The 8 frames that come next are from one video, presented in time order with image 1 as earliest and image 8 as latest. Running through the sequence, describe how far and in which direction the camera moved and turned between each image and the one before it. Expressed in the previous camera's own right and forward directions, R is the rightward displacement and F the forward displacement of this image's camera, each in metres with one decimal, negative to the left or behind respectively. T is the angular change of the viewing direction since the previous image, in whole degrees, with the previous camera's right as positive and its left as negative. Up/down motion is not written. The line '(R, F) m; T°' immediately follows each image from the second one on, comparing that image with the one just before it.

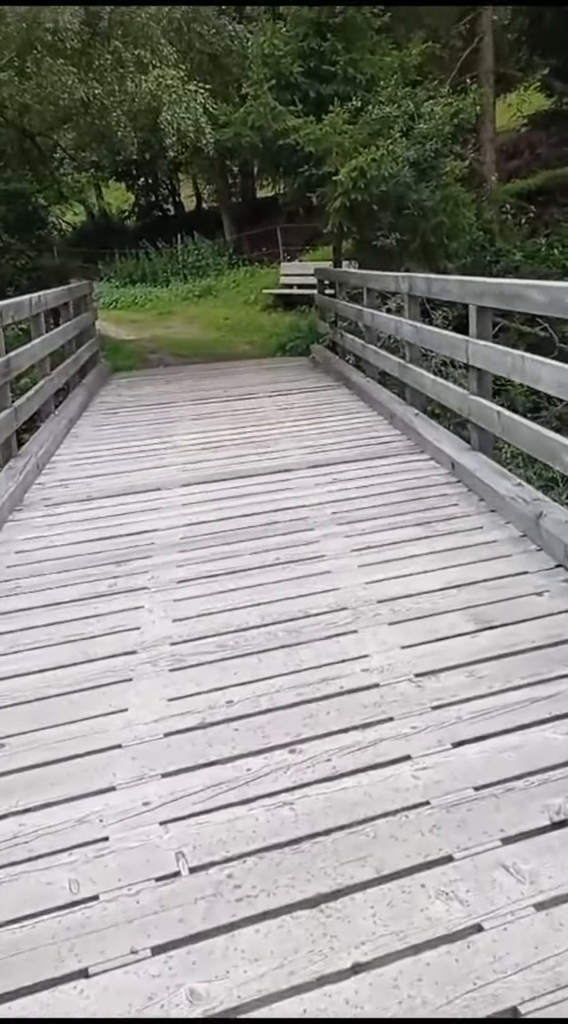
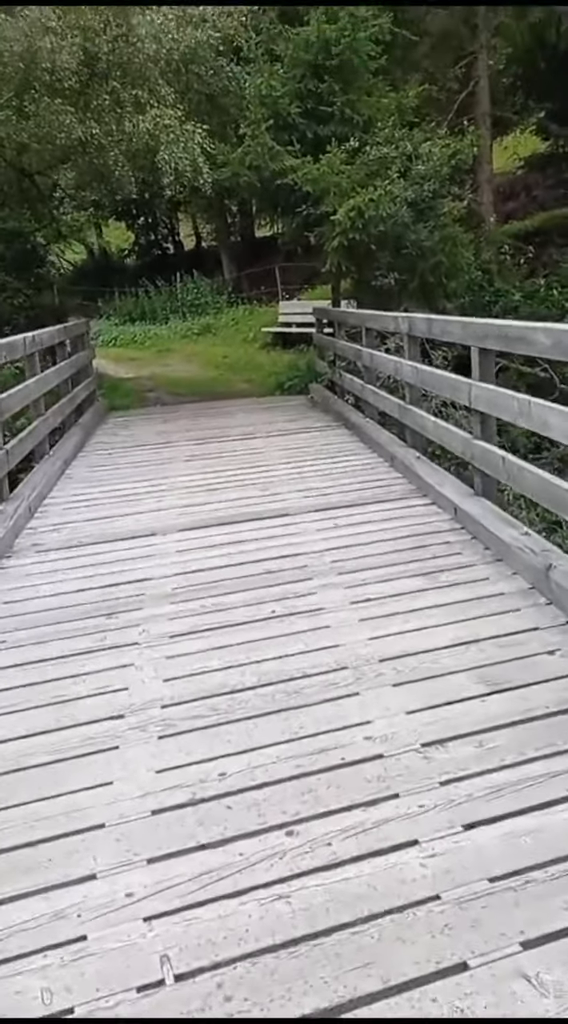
(0.0, +0.1) m; 0°
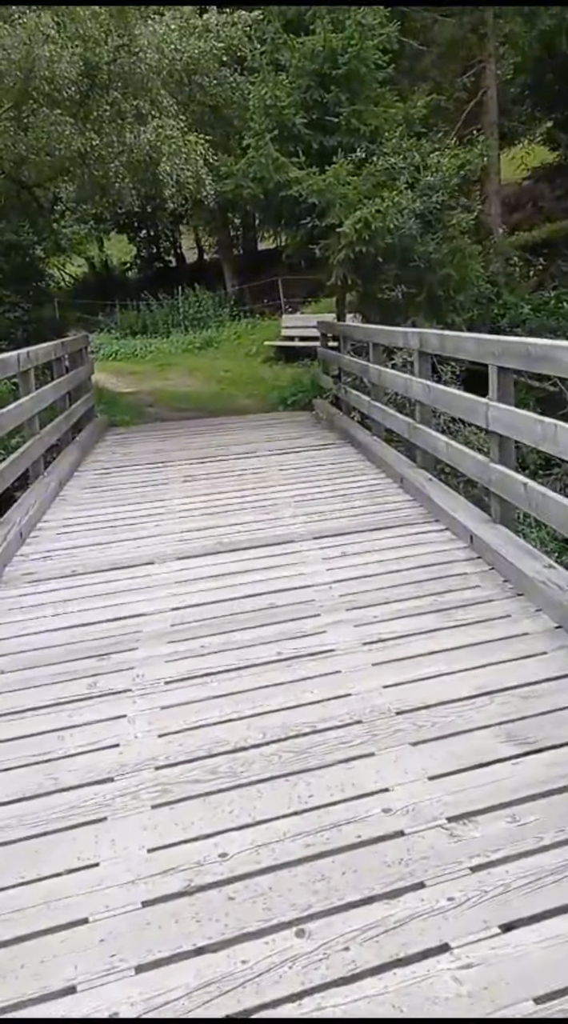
(0.0, +0.2) m; 0°
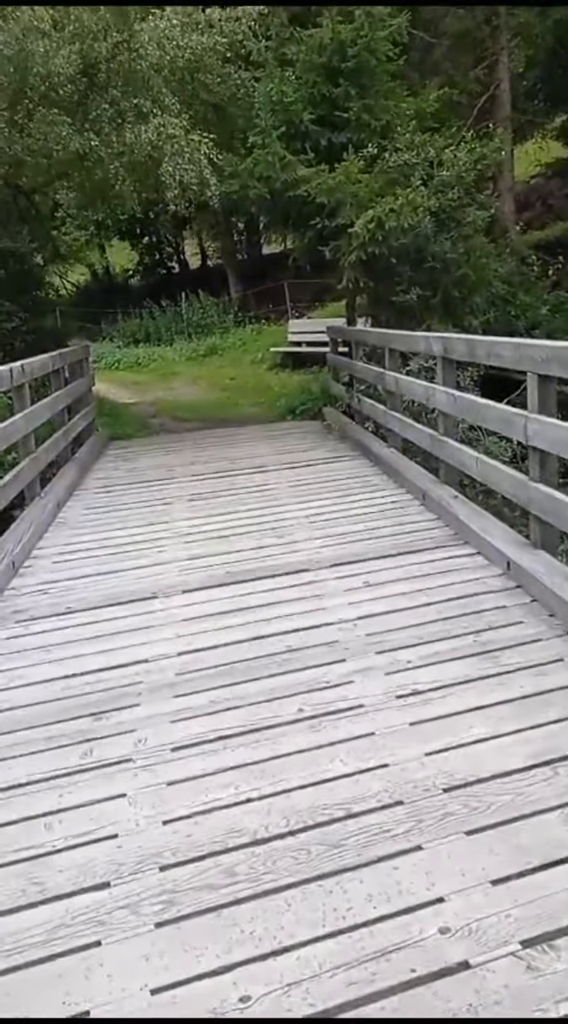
(0.0, +0.3) m; 0°
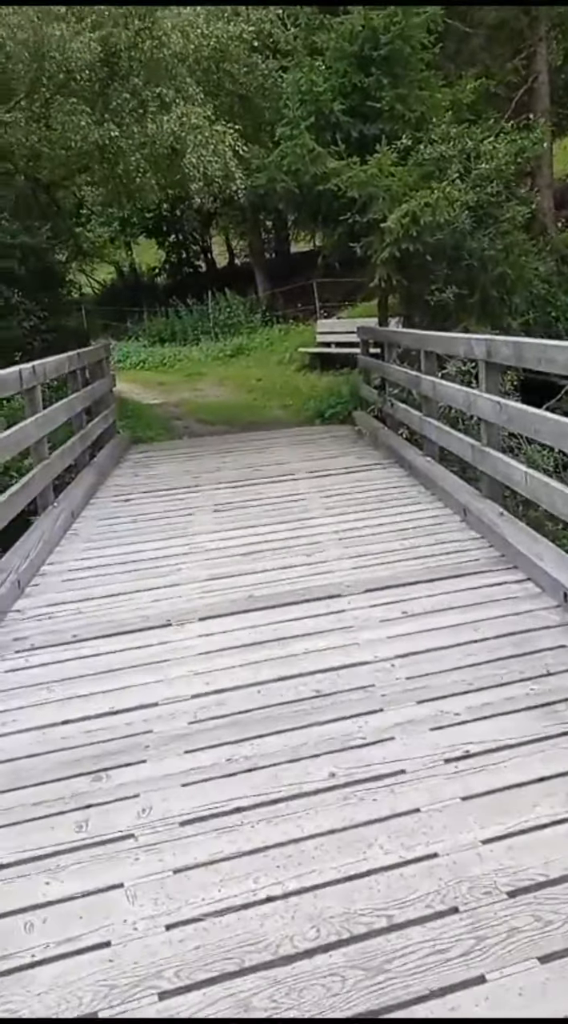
(0.0, +0.3) m; -2°
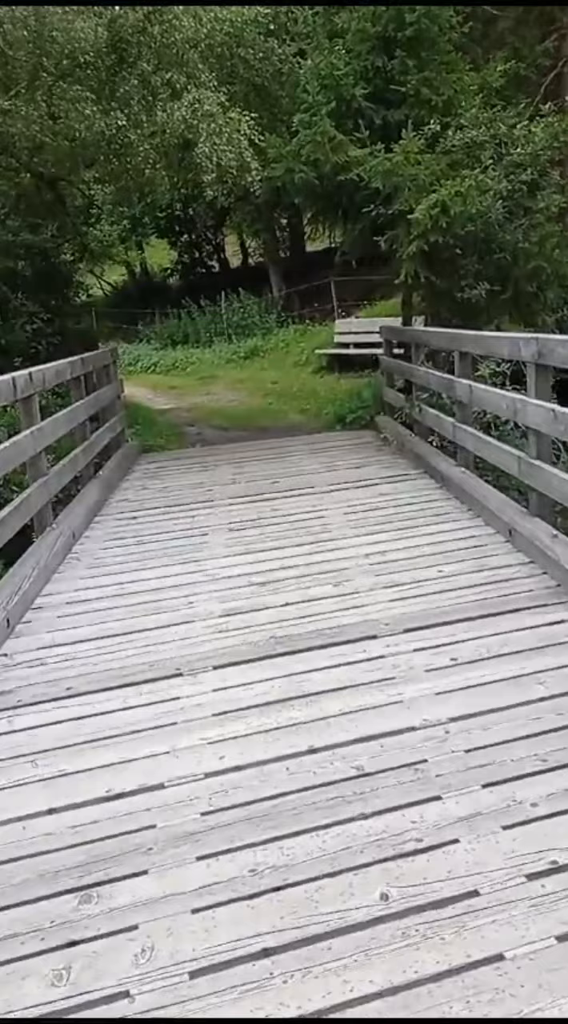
(0.0, +0.4) m; -1°
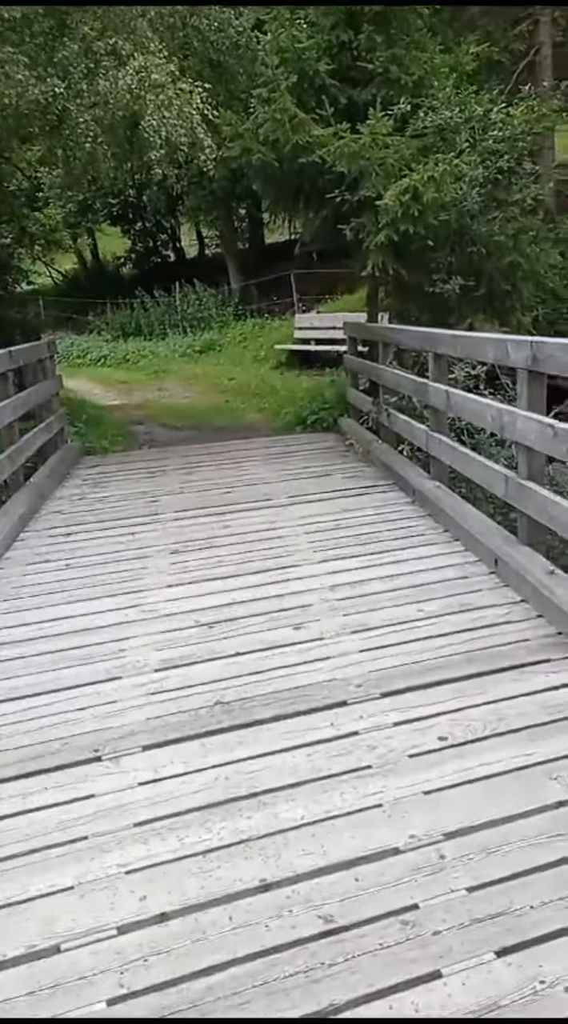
(0.0, +0.5) m; +3°
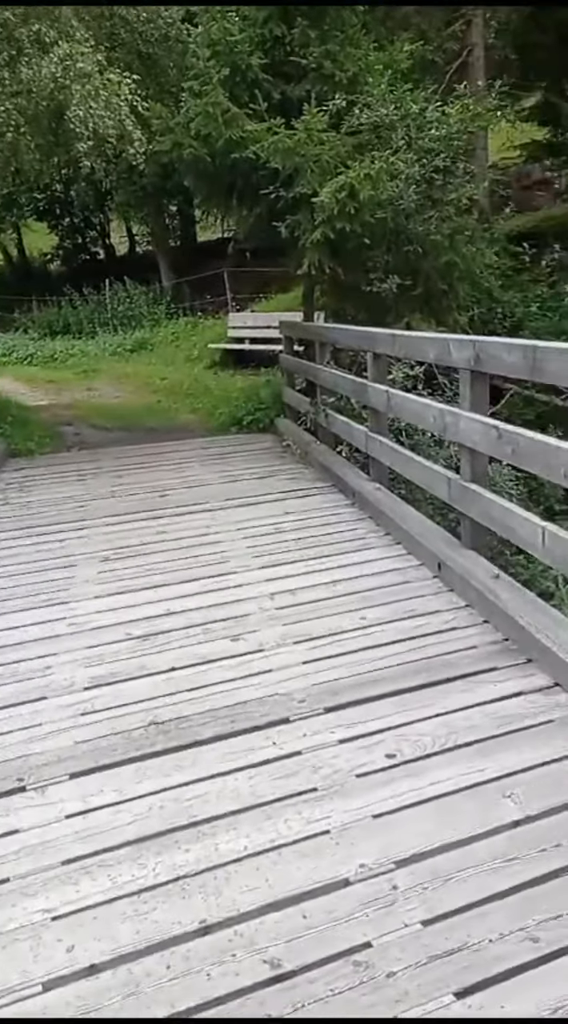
(0.0, +0.1) m; +4°
